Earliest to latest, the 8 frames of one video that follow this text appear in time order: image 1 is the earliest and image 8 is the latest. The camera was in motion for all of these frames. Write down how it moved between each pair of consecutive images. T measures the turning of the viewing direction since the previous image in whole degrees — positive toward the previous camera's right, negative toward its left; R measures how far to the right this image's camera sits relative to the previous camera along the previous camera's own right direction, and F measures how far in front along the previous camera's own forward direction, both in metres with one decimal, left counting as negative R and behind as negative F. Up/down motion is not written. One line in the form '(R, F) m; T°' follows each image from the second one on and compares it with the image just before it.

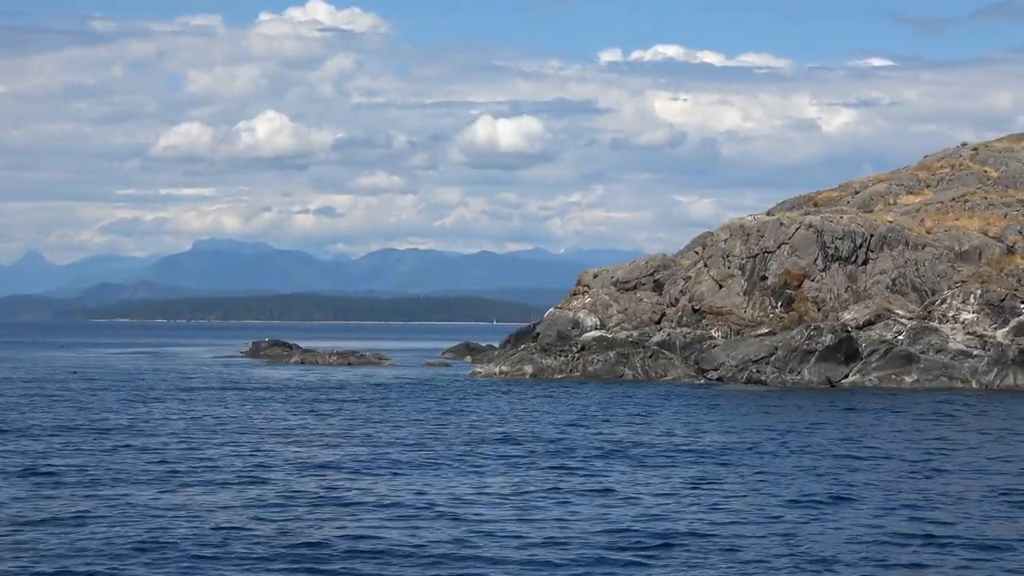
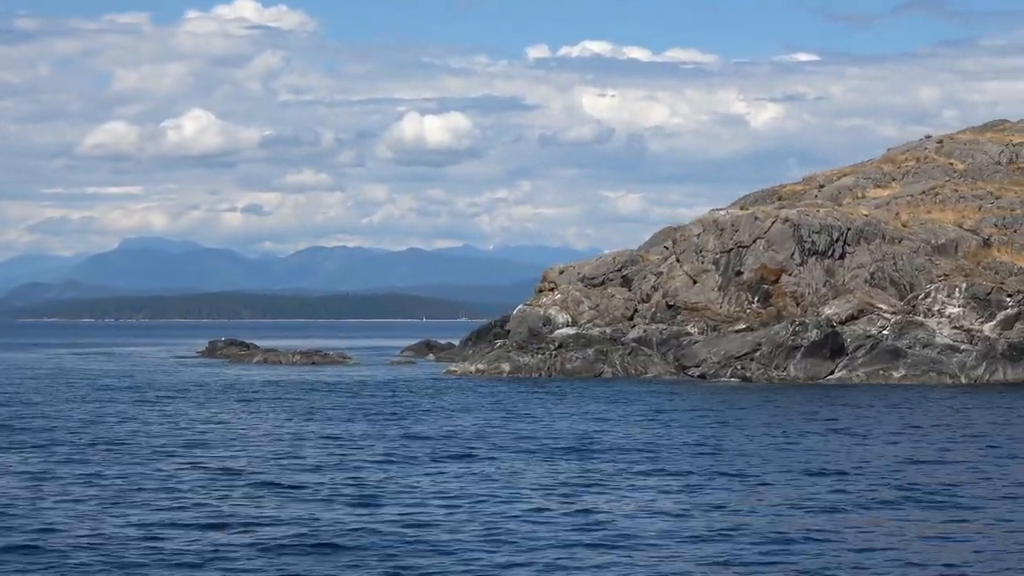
(-1.2, +1.1) m; +2°
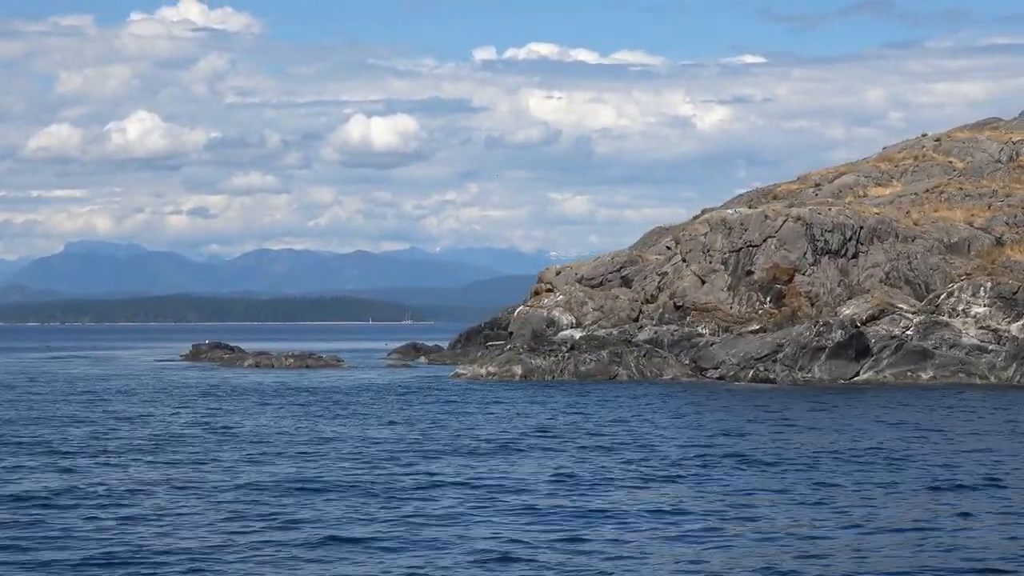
(-1.6, +1.4) m; +1°
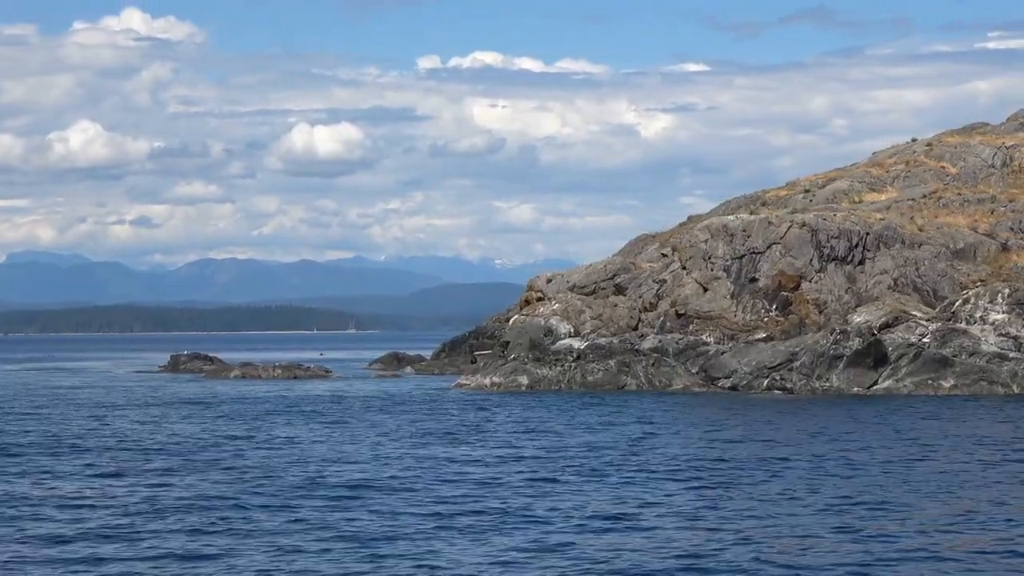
(-1.5, +1.3) m; +1°
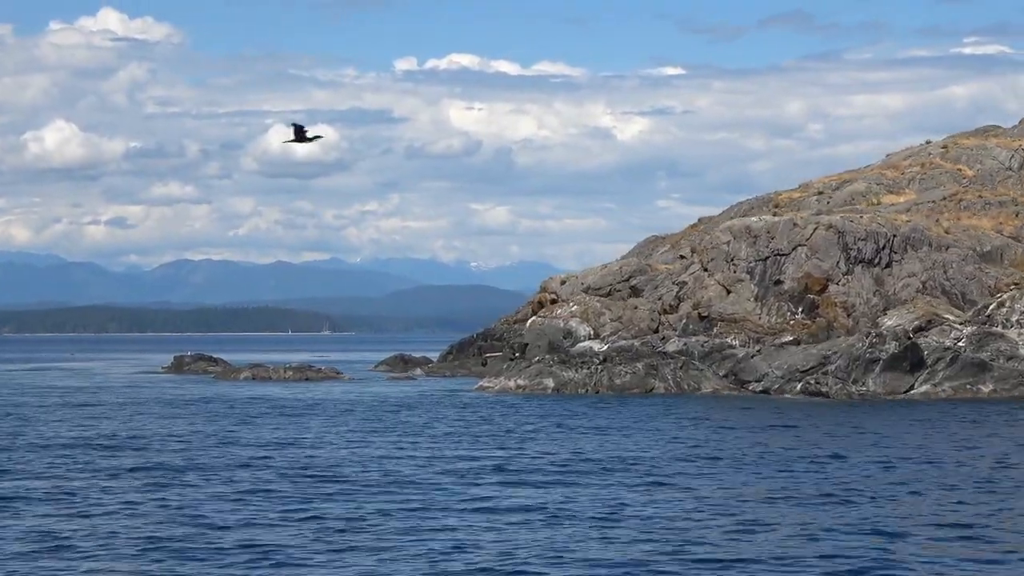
(-1.2, +1.0) m; +1°
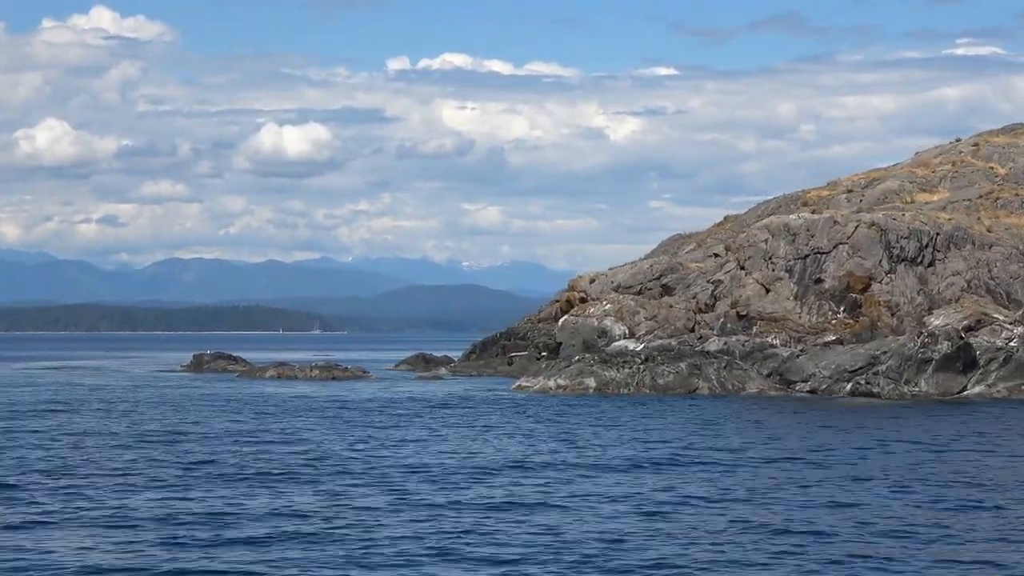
(-1.2, +1.0) m; 0°
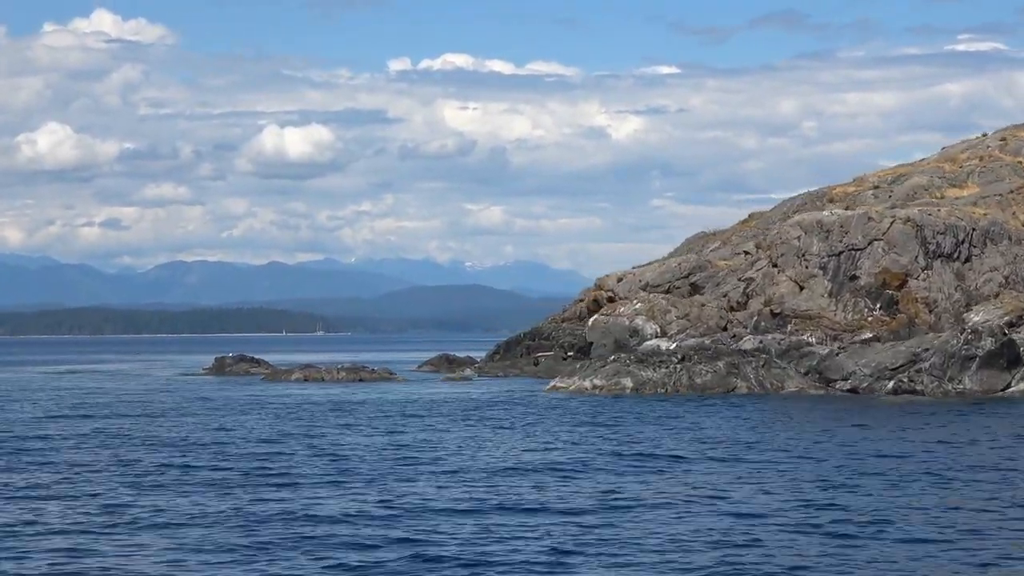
(-0.7, +0.6) m; 0°
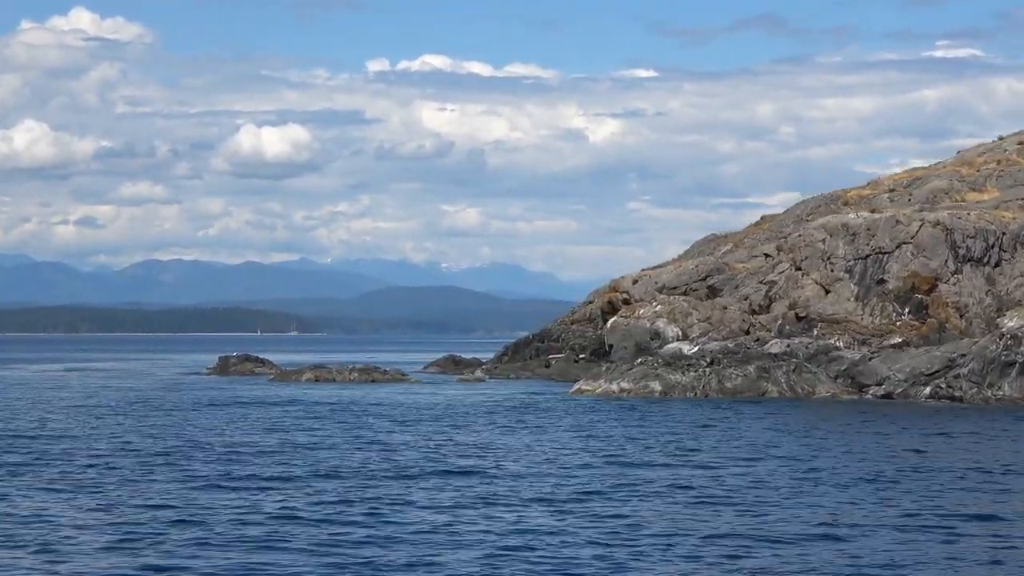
(-1.1, +1.0) m; +1°
